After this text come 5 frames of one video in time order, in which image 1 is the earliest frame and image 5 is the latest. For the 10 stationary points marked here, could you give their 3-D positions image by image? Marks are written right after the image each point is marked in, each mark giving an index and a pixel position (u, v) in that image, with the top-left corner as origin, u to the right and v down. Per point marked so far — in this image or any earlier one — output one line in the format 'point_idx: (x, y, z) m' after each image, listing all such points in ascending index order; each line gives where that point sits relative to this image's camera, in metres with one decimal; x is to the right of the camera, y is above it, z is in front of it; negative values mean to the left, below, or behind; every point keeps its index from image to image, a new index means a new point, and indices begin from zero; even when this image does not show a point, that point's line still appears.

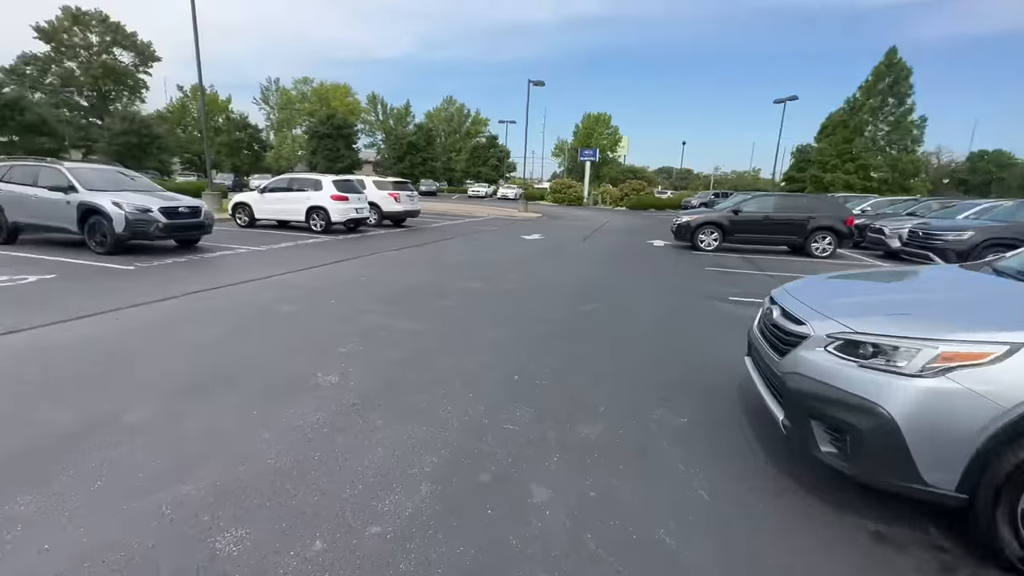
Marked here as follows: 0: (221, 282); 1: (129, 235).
0: (-4.9, +0.1, +7.9) m
1: (-7.7, +1.1, +9.4) m
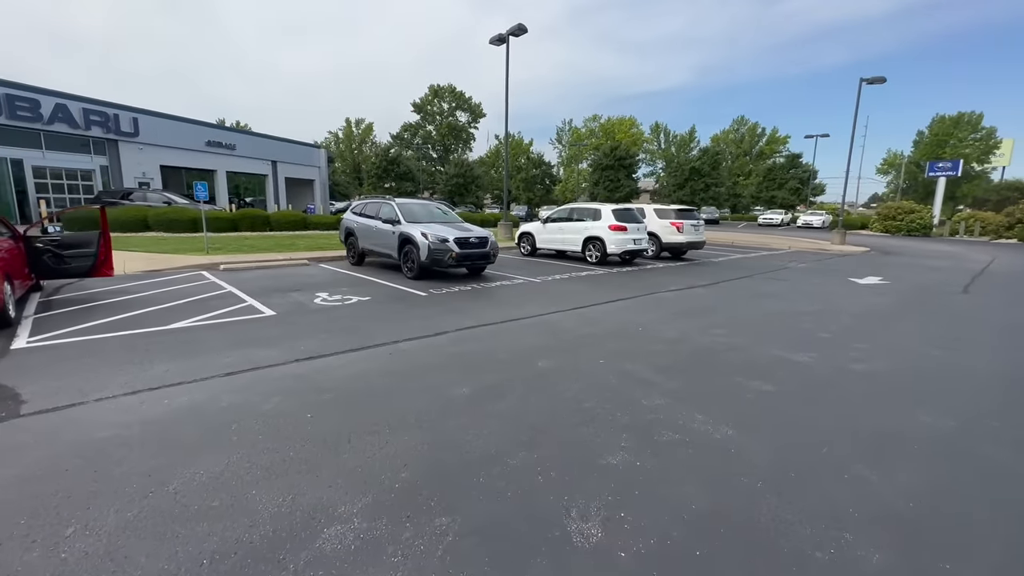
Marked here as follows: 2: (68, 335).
0: (-0.3, -0.5, +7.5) m
1: (-1.8, +0.6, +10.3) m
2: (-5.6, -0.6, +6.0) m
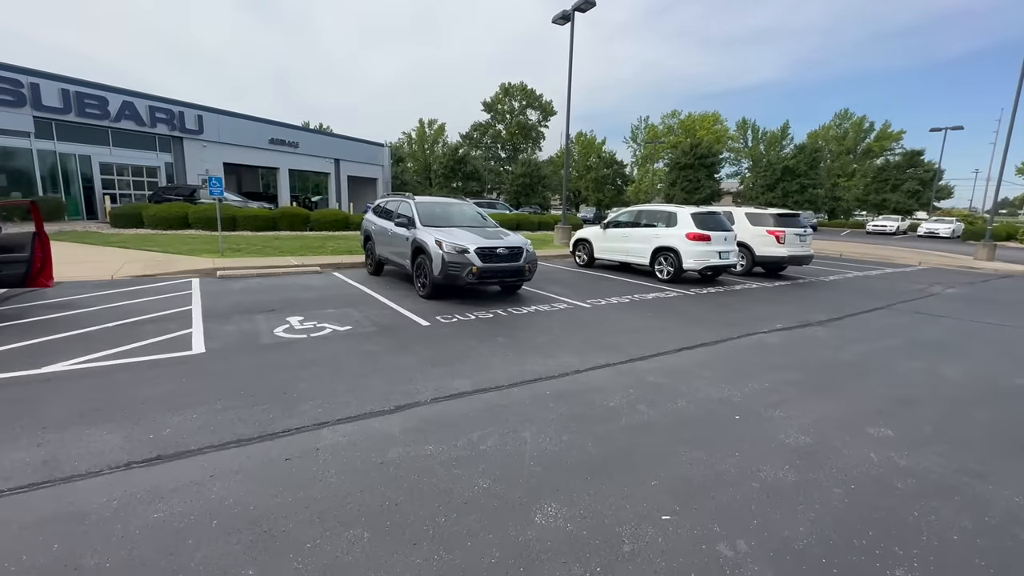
0: (-0.1, -0.9, +5.0) m
1: (-1.2, +0.2, +8.0) m
2: (-5.6, -0.8, +4.2) m
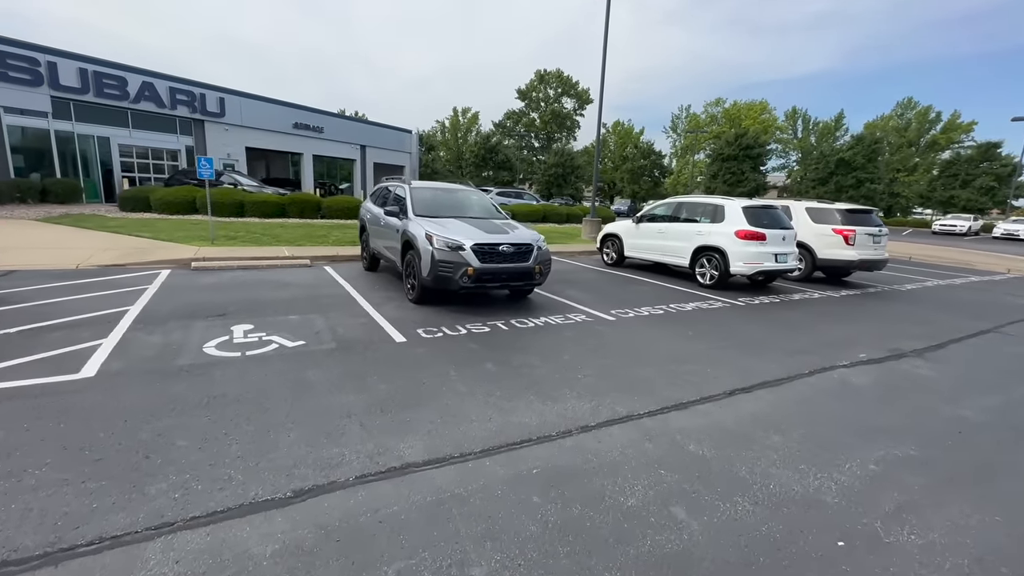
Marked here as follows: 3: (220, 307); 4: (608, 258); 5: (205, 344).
0: (-0.3, -1.0, +3.5) m
1: (-1.1, +0.1, +6.6) m
2: (-5.8, -0.8, +3.1) m
3: (-3.9, -0.3, +6.2) m
4: (+2.5, +0.8, +12.3) m
5: (-3.2, -0.6, +4.9) m
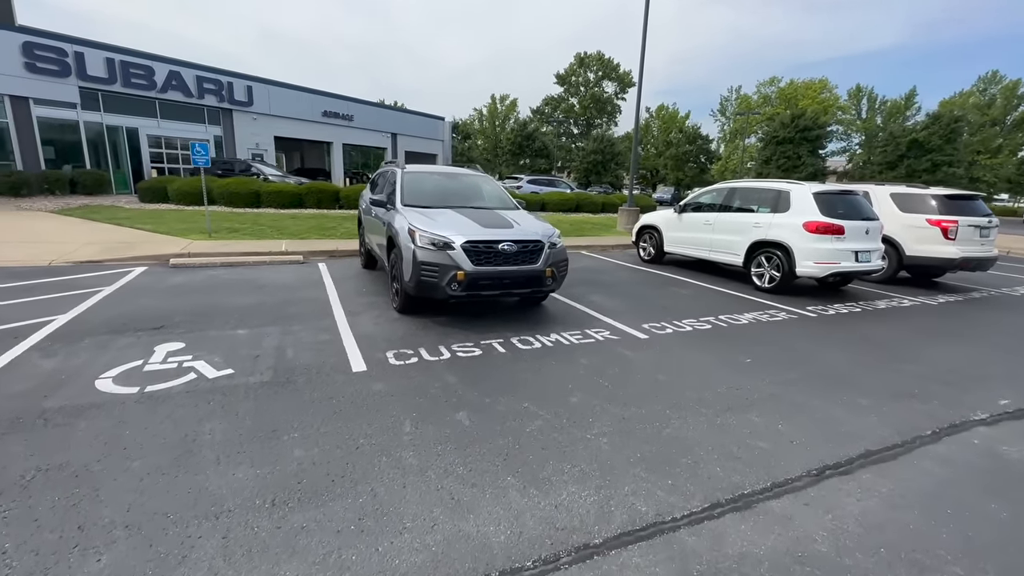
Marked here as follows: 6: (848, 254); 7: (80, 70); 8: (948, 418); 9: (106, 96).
0: (-0.5, -1.2, +2.2) m
1: (-1.0, 0.0, +5.3) m
2: (-6.0, -0.9, +2.3) m
3: (-3.9, -0.3, +5.2) m
4: (+3.0, +0.8, +10.7) m
5: (-3.3, -0.7, +3.8) m
6: (+5.4, +0.5, +7.5) m
7: (-17.5, +8.8, +19.0) m
8: (+3.4, -1.0, +3.7) m
9: (-17.2, +8.1, +19.8) m
